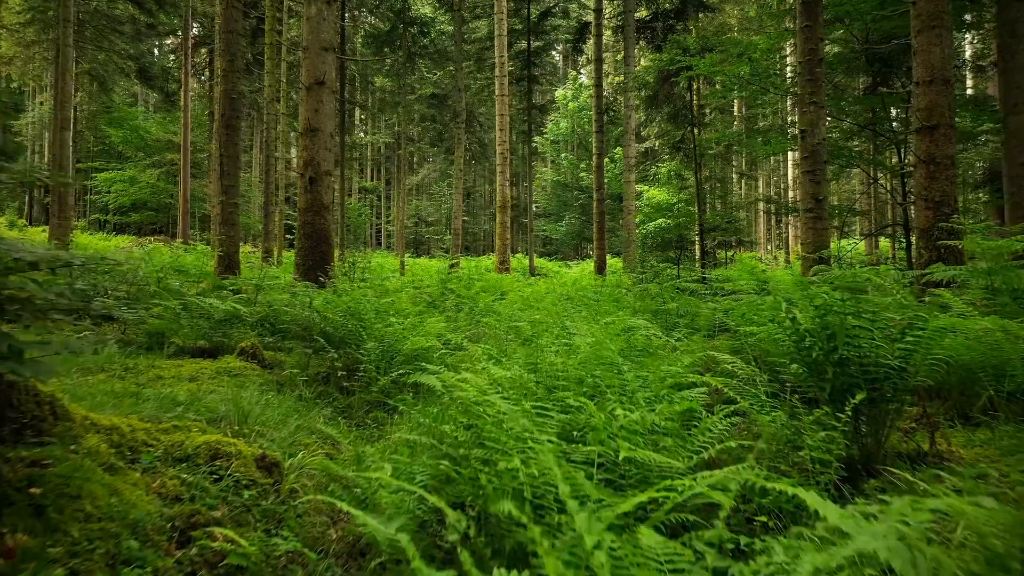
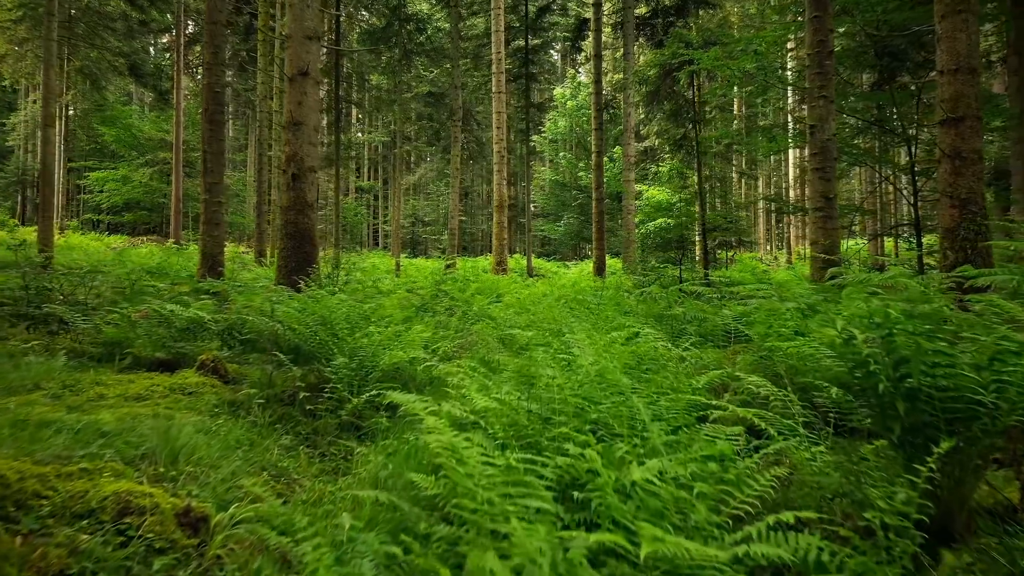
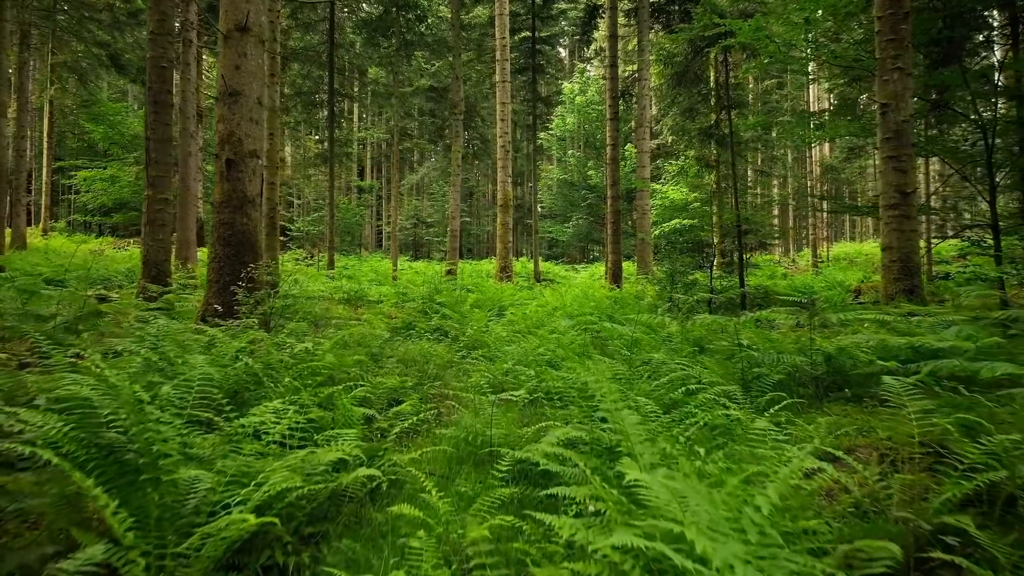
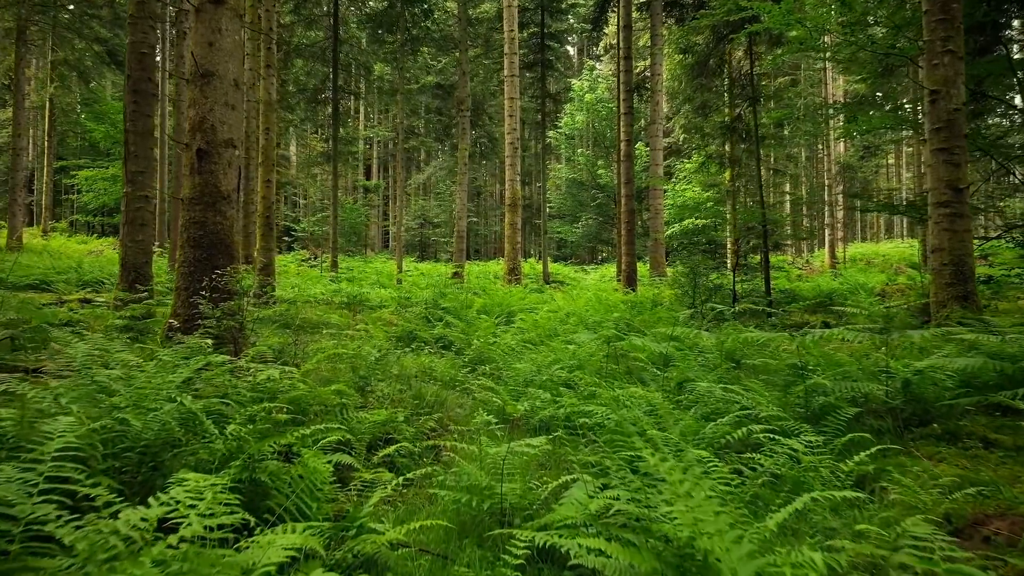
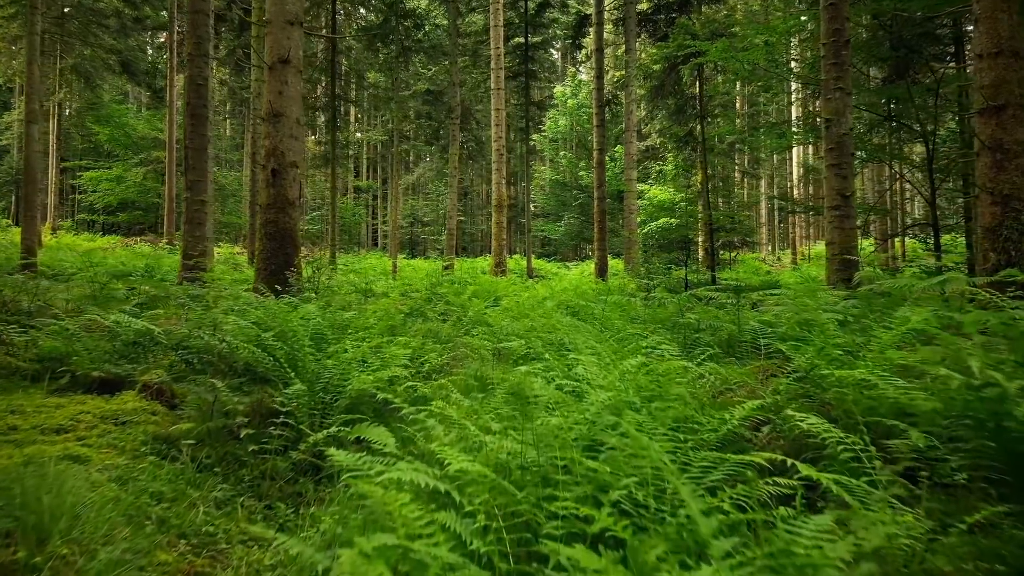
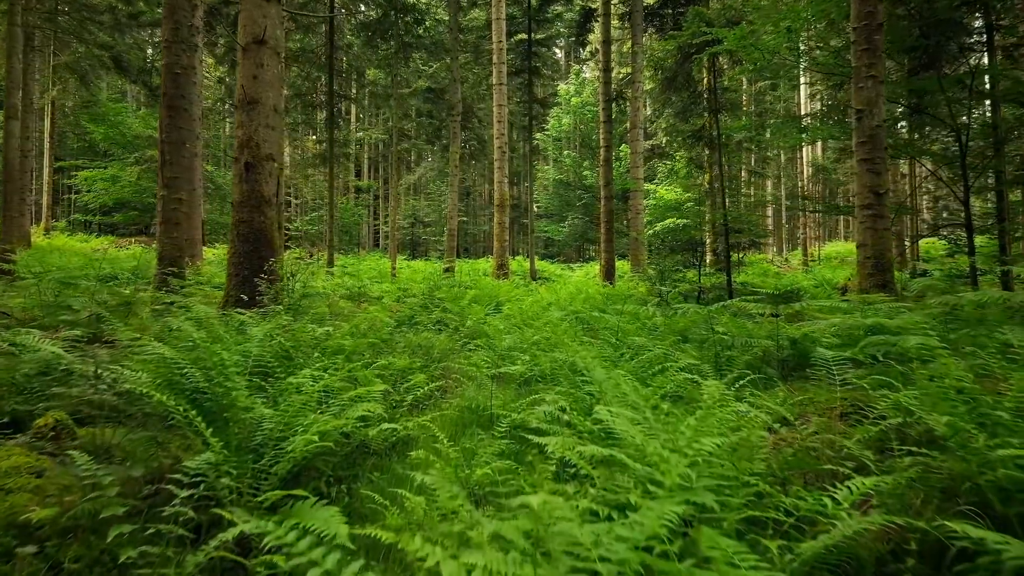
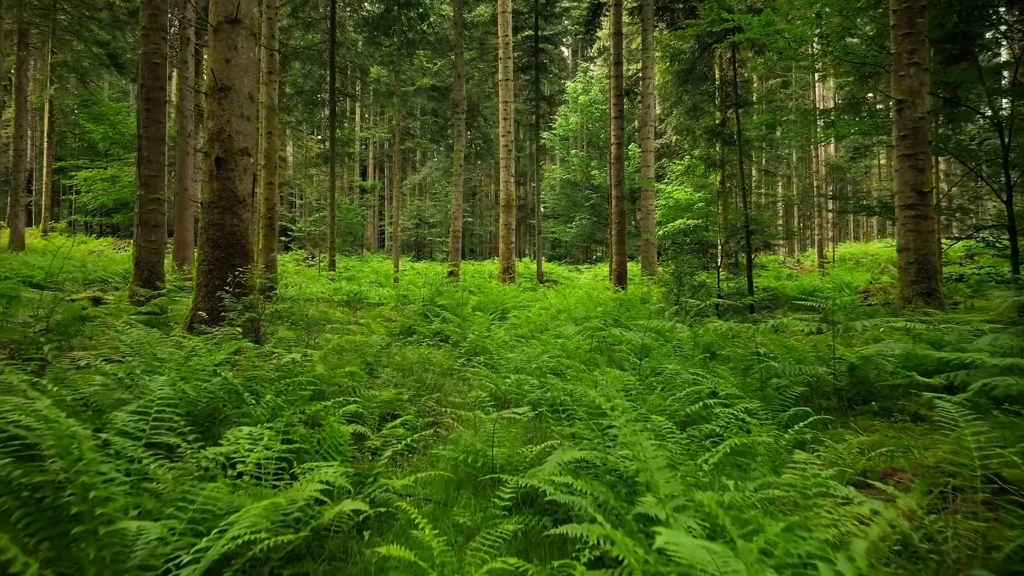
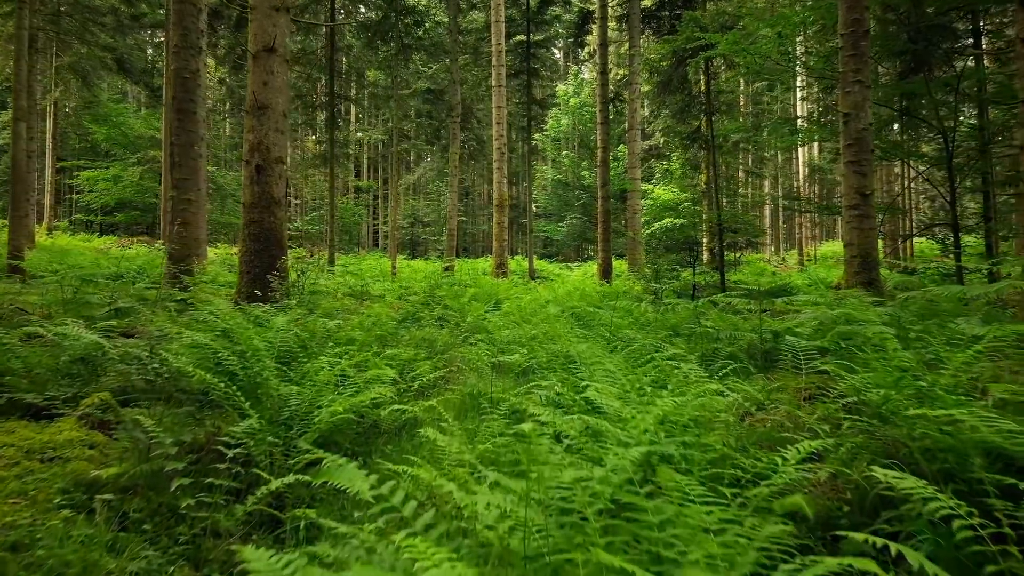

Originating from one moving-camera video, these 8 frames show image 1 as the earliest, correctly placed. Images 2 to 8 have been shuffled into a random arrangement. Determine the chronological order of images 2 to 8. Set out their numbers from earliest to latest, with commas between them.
2, 5, 8, 6, 3, 7, 4
